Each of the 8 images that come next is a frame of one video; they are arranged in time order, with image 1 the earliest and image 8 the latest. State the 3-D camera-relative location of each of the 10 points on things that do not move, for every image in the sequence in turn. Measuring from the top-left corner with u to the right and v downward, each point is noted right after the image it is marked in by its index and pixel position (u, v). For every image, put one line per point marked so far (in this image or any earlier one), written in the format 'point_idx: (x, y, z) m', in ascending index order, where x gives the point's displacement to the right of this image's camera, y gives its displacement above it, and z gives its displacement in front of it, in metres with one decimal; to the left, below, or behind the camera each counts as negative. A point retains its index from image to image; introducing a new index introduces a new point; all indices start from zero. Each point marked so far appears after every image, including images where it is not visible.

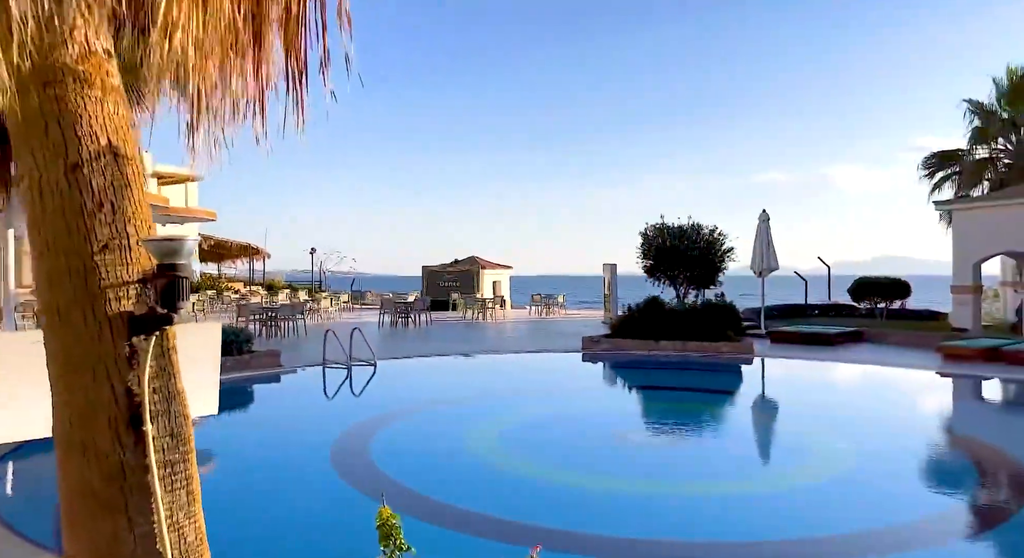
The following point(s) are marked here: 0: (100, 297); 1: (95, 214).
0: (-0.8, 0.0, +1.2) m
1: (-0.8, +0.1, +1.3) m
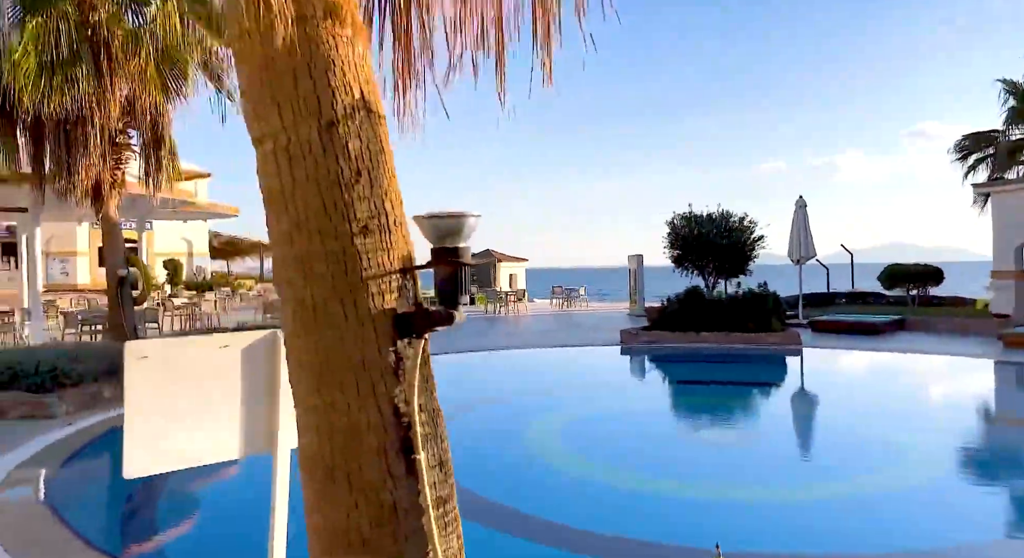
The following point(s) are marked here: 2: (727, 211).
0: (-0.2, 0.0, +1.0) m
1: (-0.2, +0.1, +1.0) m
2: (+5.7, +1.8, +17.5) m
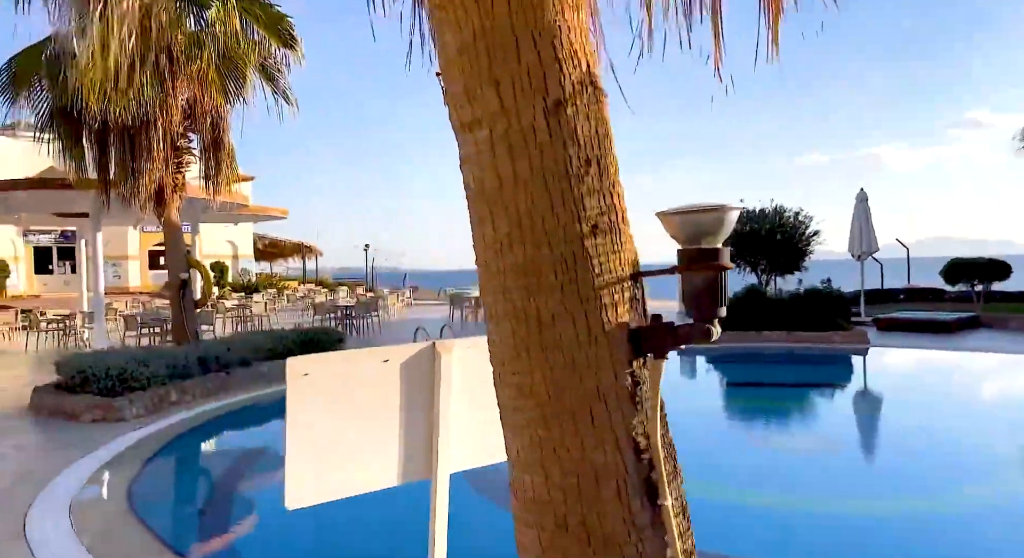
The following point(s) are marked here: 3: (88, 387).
0: (+0.1, 0.0, +0.8) m
1: (+0.1, +0.1, +0.8) m
2: (+6.9, +1.9, +17.0) m
3: (-4.2, -1.1, +6.6) m
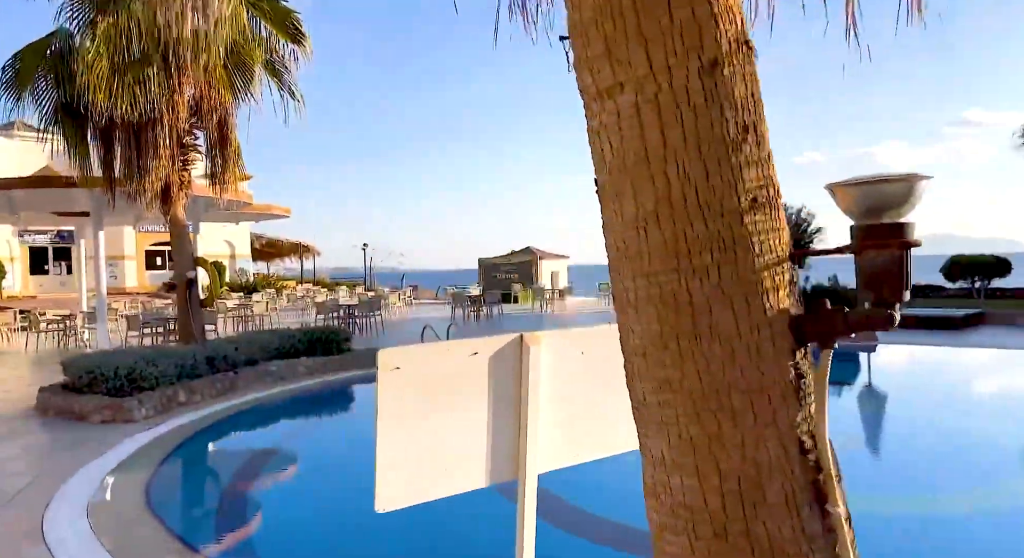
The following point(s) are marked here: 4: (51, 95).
0: (+0.3, 0.0, +0.7) m
1: (+0.3, +0.1, +0.7) m
2: (+6.9, +2.0, +16.9) m
3: (-4.1, -1.1, +6.5) m
4: (-4.9, +2.0, +7.1) m
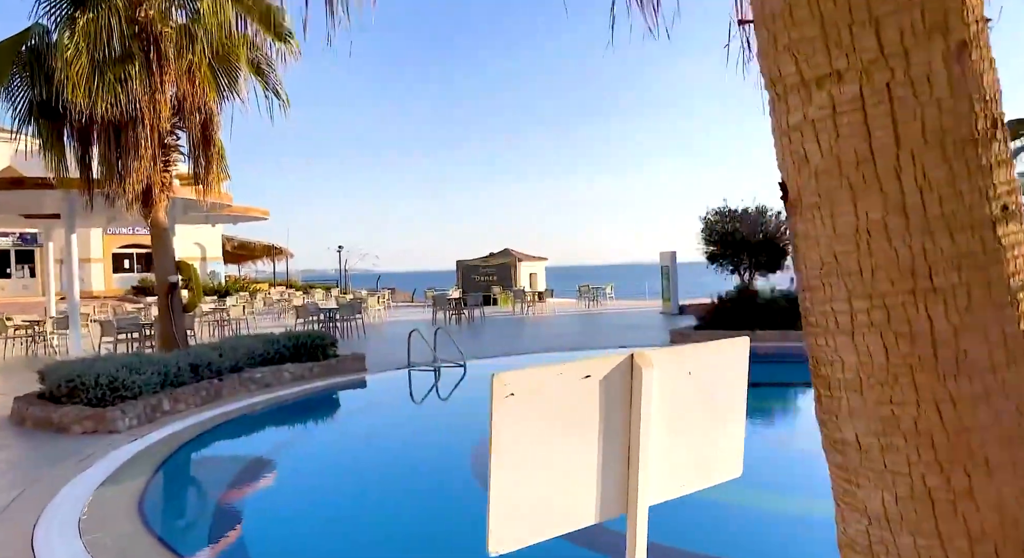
0: (+0.5, 0.0, +0.7) m
1: (+0.4, +0.1, +0.7) m
2: (+6.5, +1.9, +17.1) m
3: (-4.1, -1.1, +6.3) m
4: (-5.0, +1.9, +6.8) m
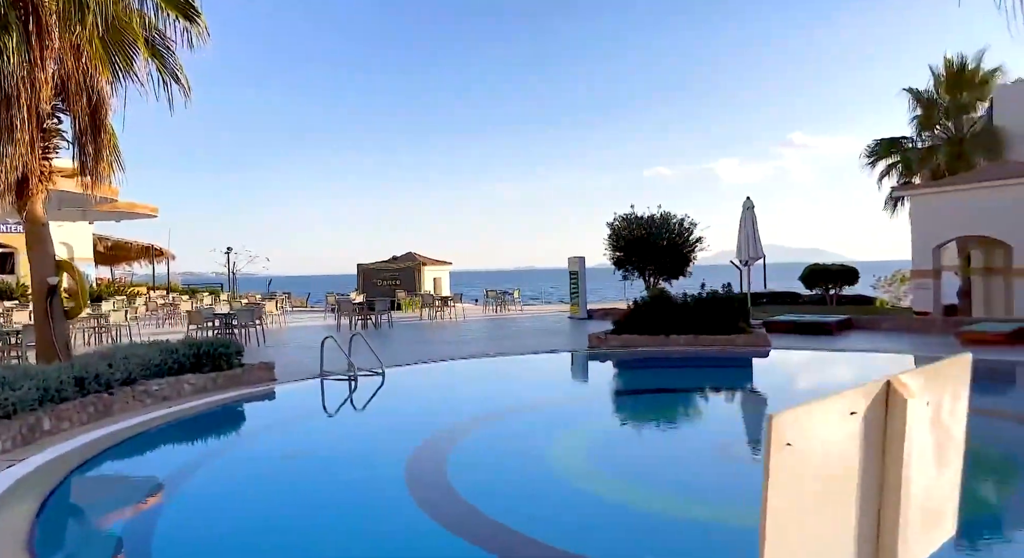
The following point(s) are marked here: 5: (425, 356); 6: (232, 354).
0: (+0.7, 0.0, +0.5) m
1: (+0.7, +0.1, +0.5) m
2: (+4.1, +1.8, +17.7) m
3: (-4.7, -1.1, +5.3) m
4: (-5.6, +1.9, +5.8) m
5: (-1.7, -1.5, +13.0) m
6: (-3.7, -1.0, +8.8) m
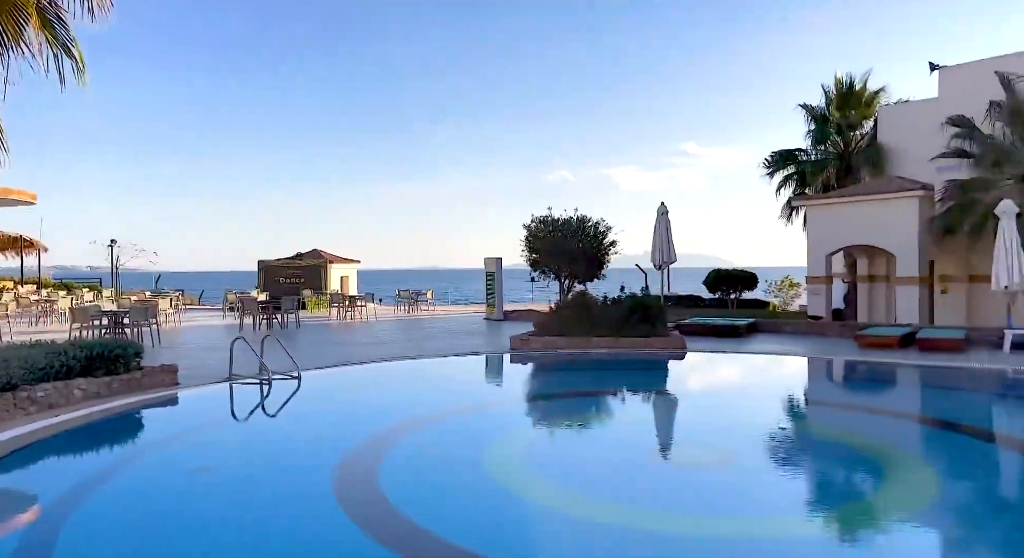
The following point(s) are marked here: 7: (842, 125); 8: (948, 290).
0: (+0.9, 0.0, +0.4) m
1: (+0.9, +0.1, +0.4) m
2: (+1.9, +1.7, +18.0) m
3: (-5.1, -1.0, +4.5) m
4: (-6.0, +2.0, +4.7) m
5: (-3.2, -1.5, +12.5) m
6: (-4.6, -0.9, +8.1) m
7: (+9.7, +4.6, +19.6) m
8: (+10.1, -0.2, +15.5) m
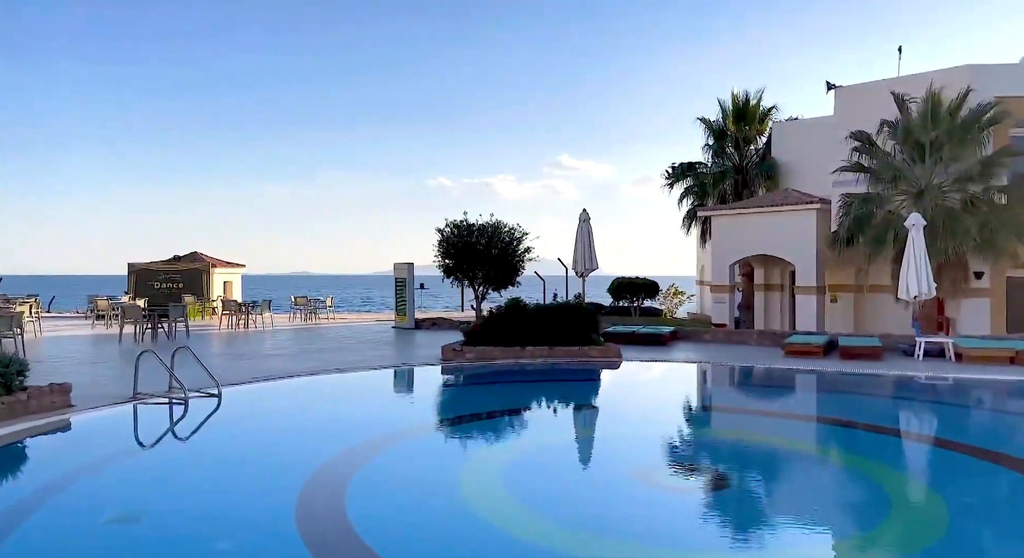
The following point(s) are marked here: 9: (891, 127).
0: (+1.7, 0.0, +0.2) m
1: (+1.7, +0.1, +0.2) m
2: (-0.4, +1.5, +17.6) m
3: (-4.9, -1.0, +3.1) m
4: (-5.9, +2.0, +3.2) m
5: (-4.5, -1.6, +11.3) m
6: (-5.1, -1.0, +6.7) m
7: (+7.0, +4.3, +20.6) m
8: (+8.1, -0.5, +16.6) m
9: (+7.7, +3.1, +13.5) m
